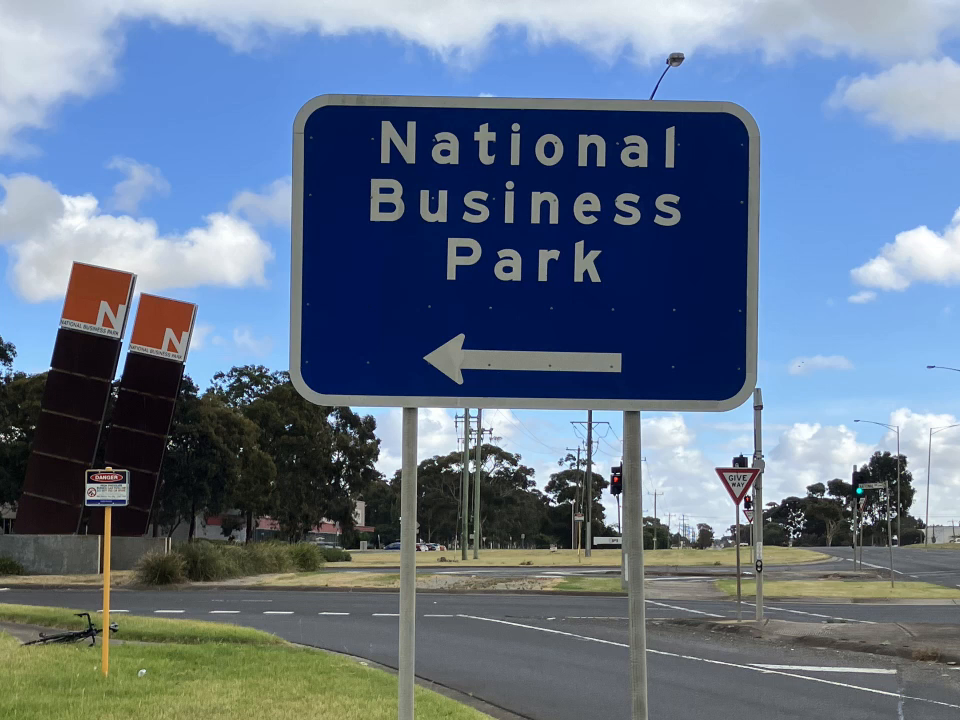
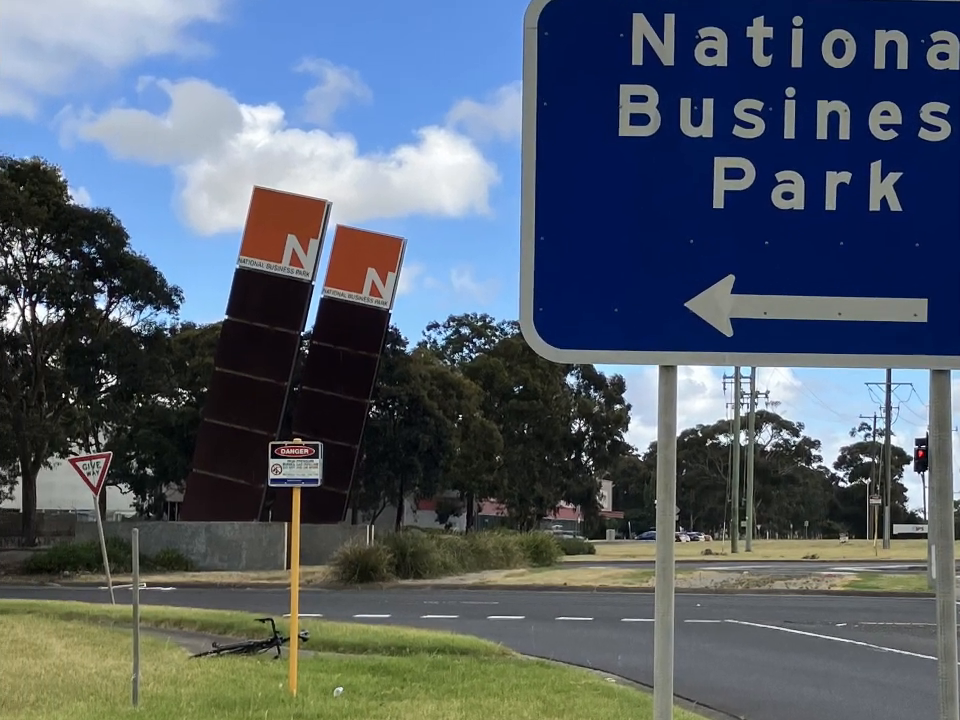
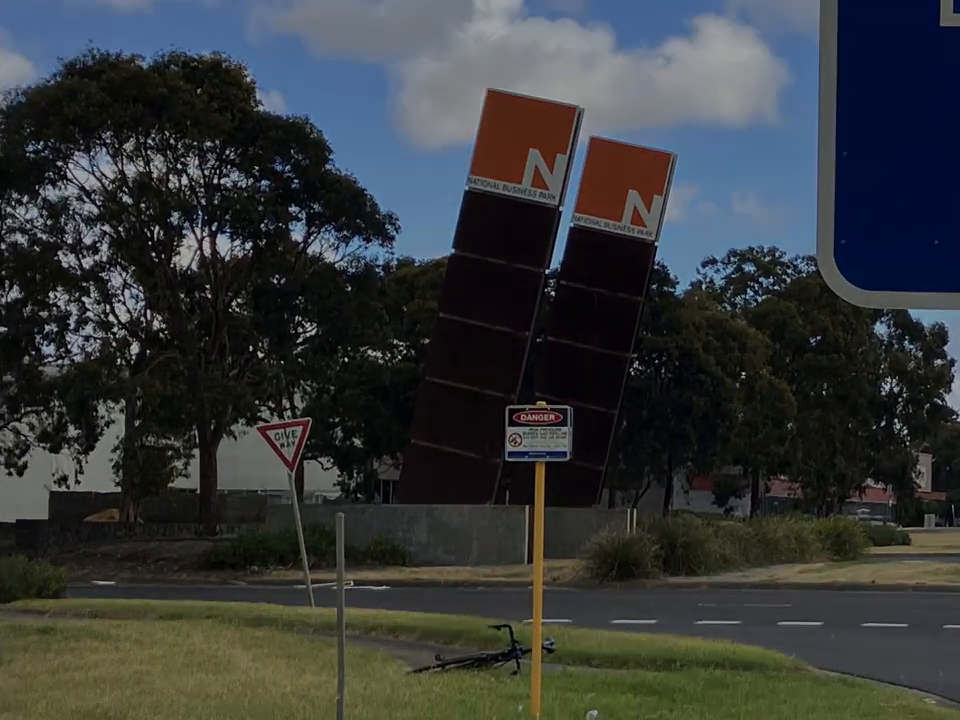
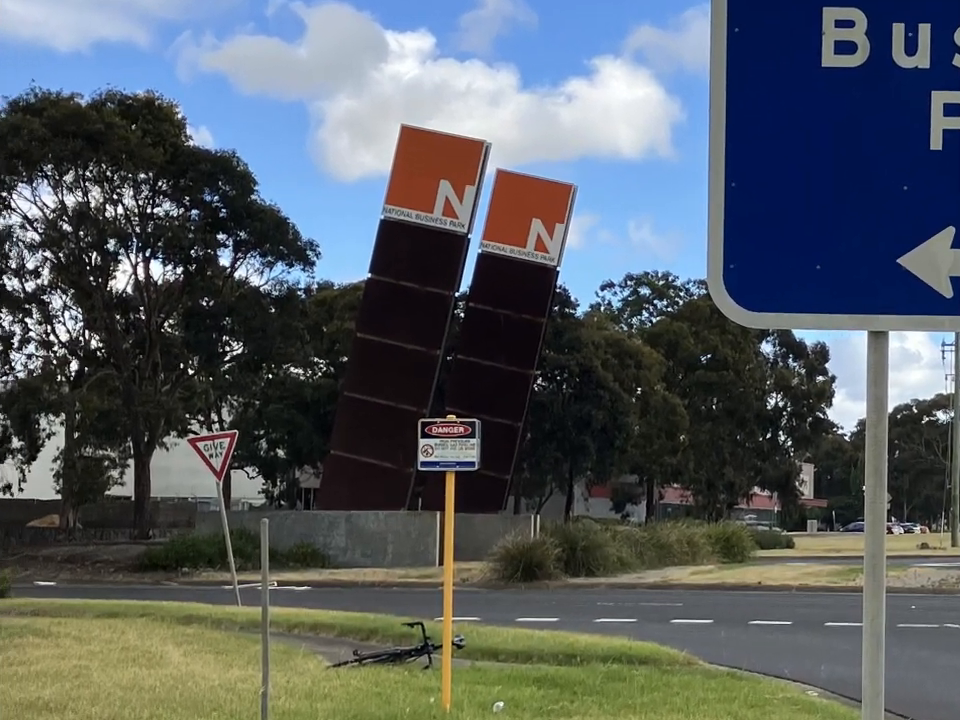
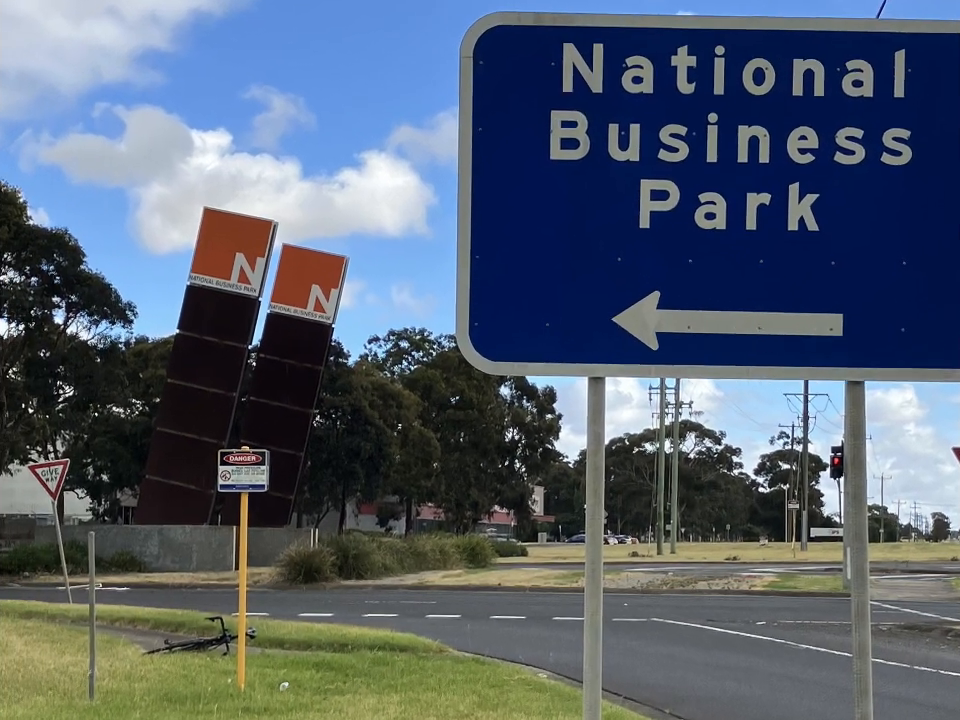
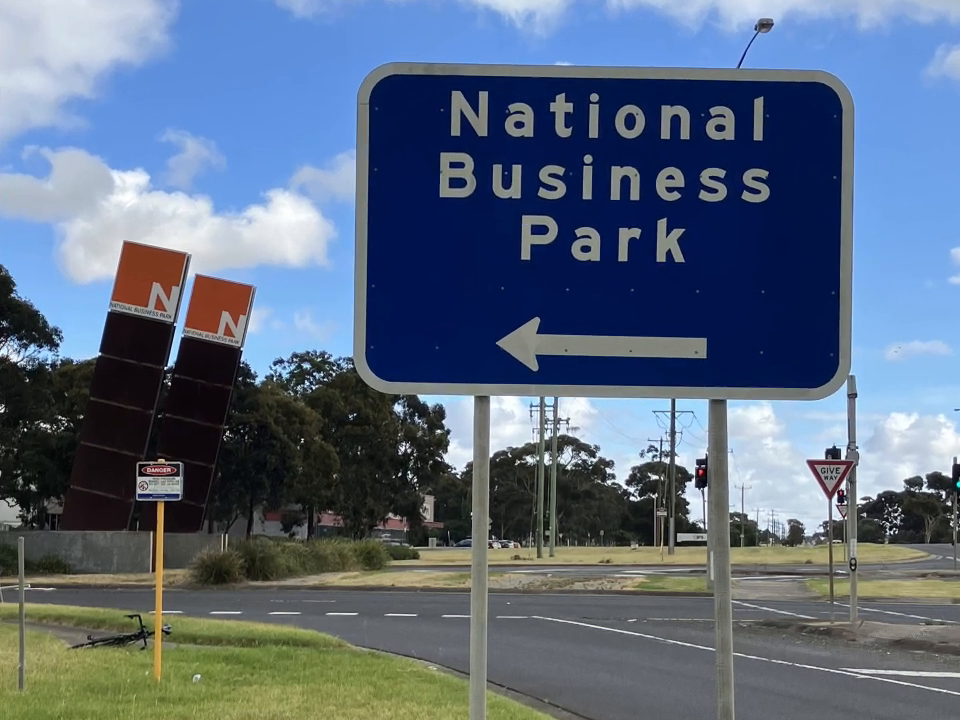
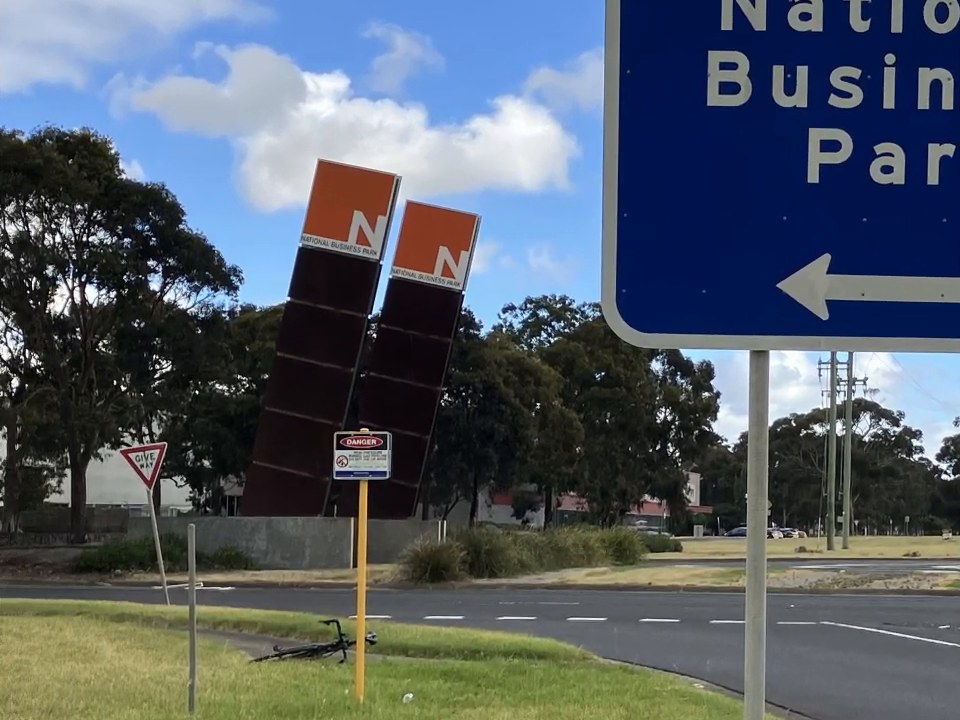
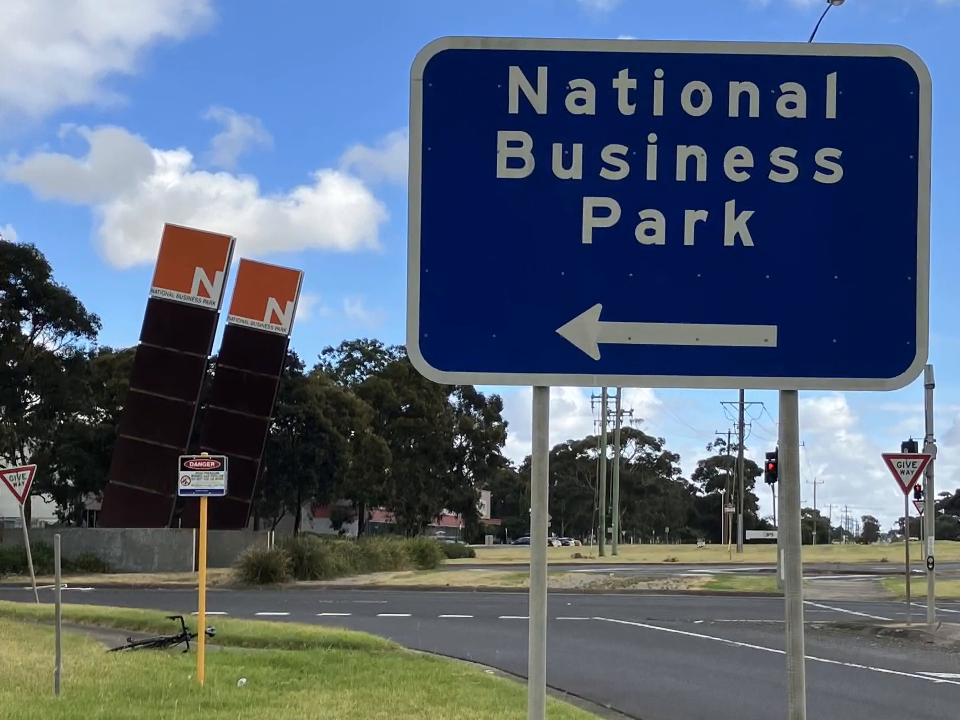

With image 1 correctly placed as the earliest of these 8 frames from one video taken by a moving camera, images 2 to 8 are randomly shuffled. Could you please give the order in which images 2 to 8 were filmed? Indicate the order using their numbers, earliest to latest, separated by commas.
6, 8, 5, 2, 7, 4, 3
